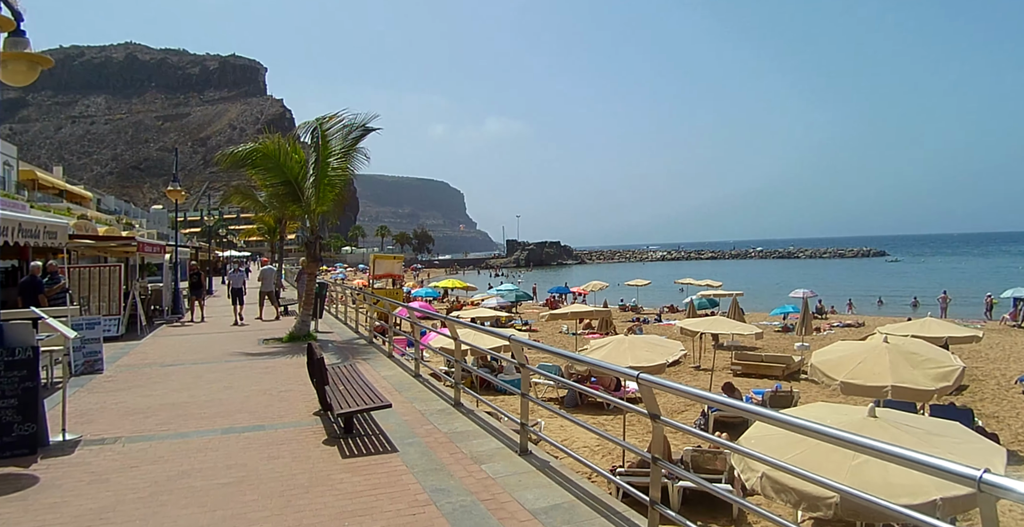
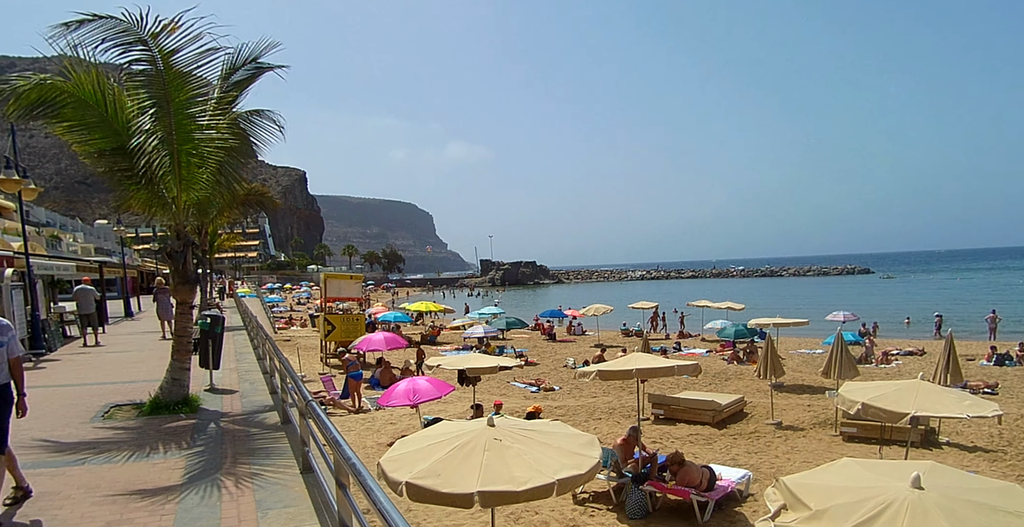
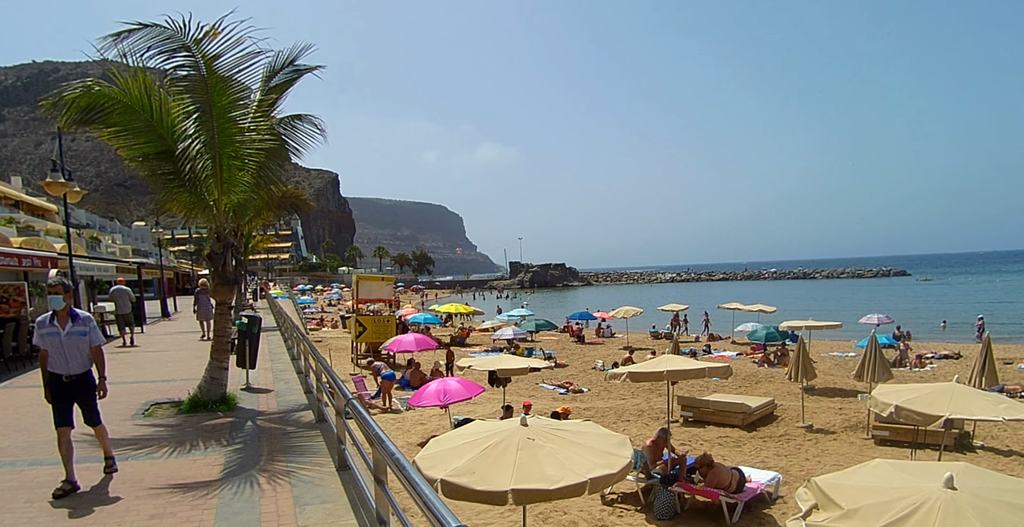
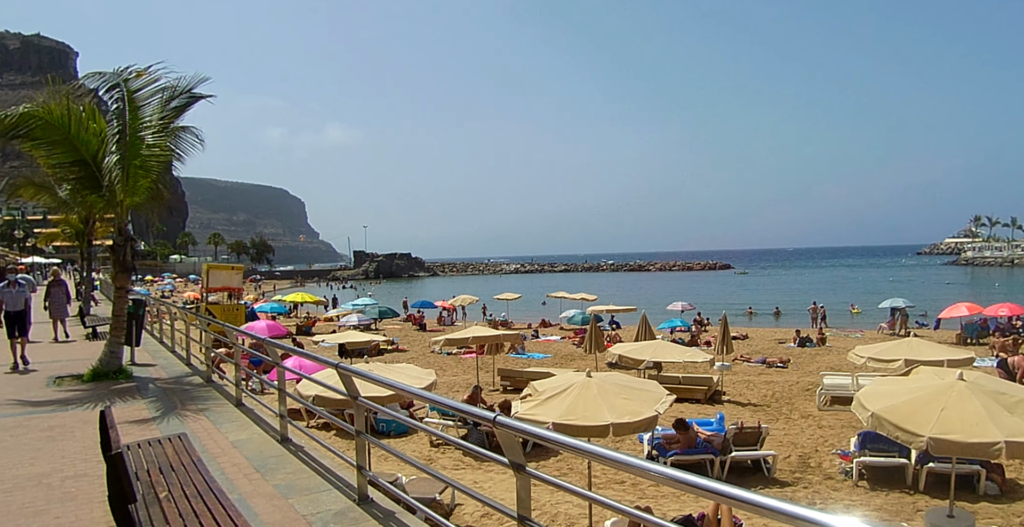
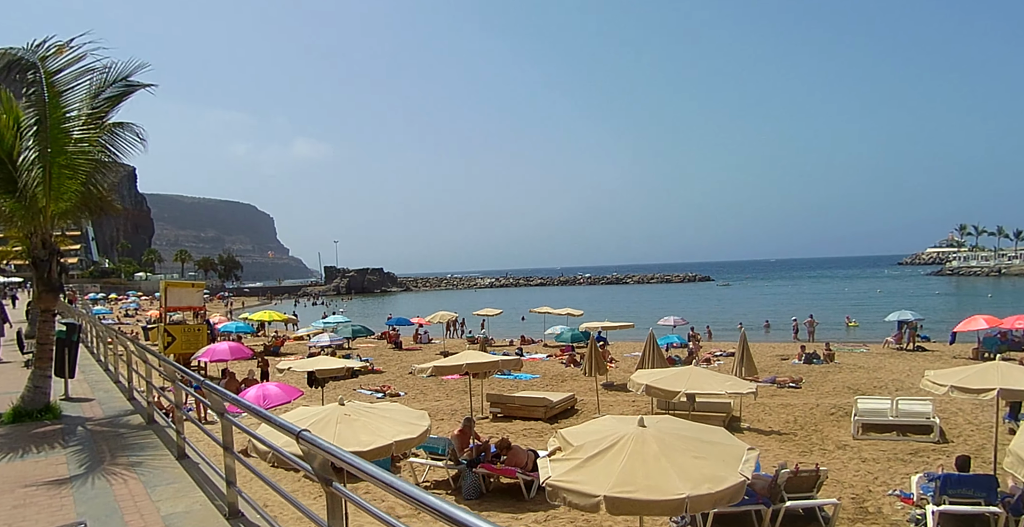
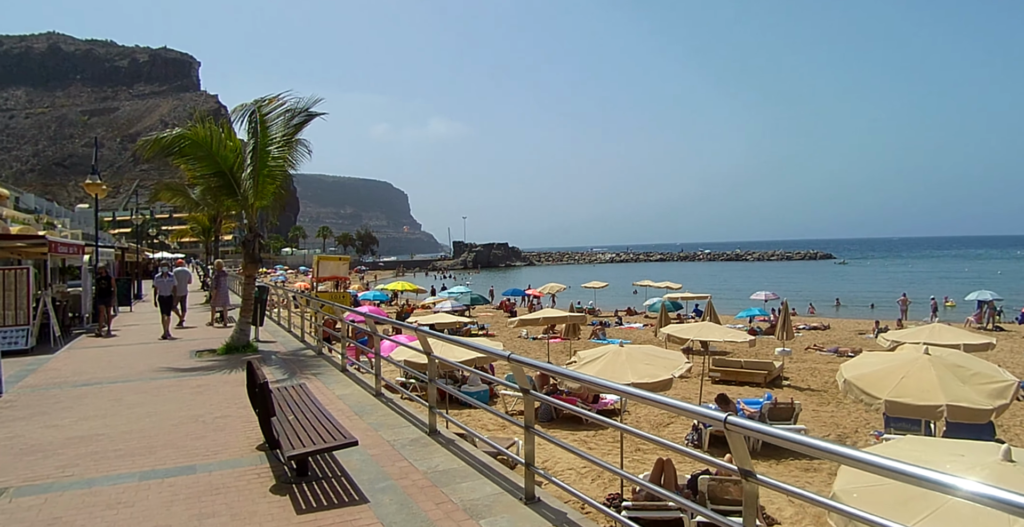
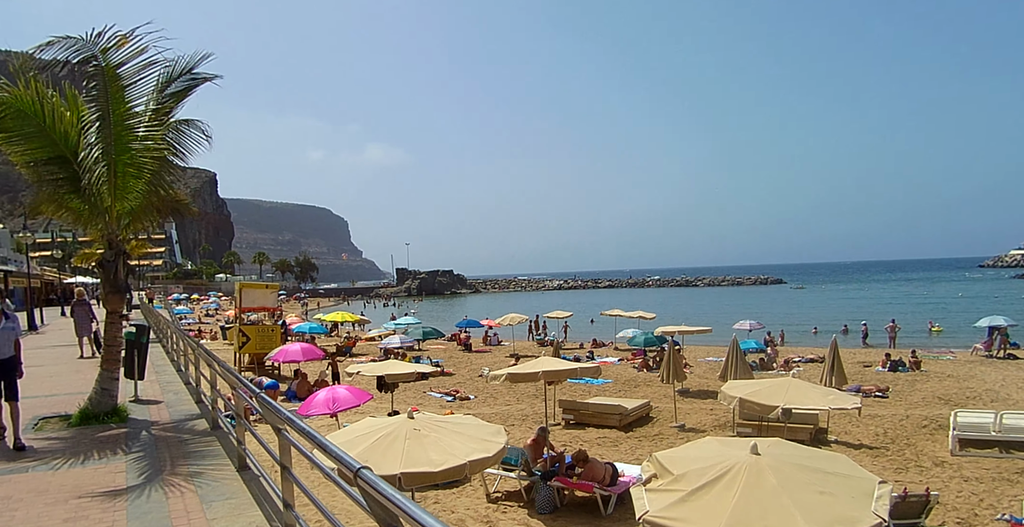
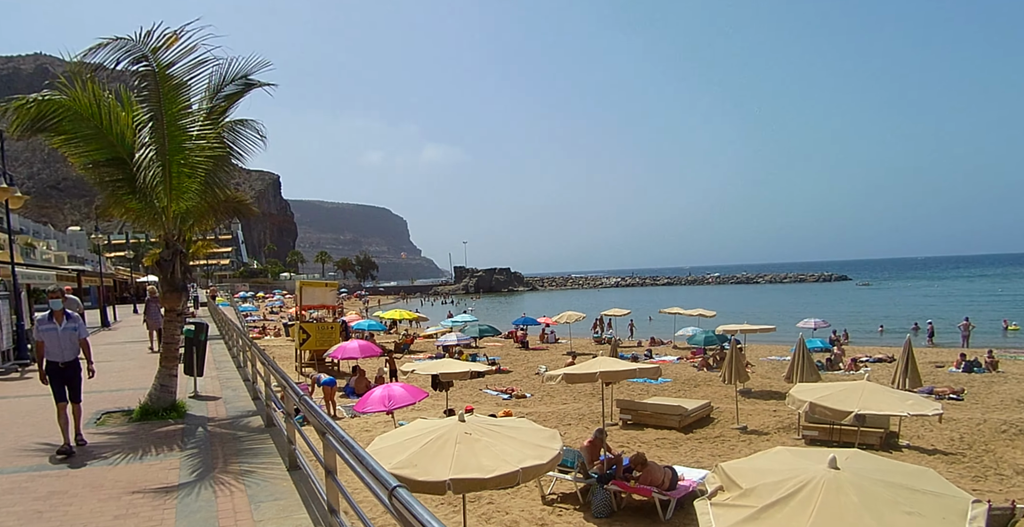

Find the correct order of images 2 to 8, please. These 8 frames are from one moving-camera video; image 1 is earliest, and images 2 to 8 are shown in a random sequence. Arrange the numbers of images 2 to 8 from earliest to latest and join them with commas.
6, 4, 5, 7, 8, 3, 2
